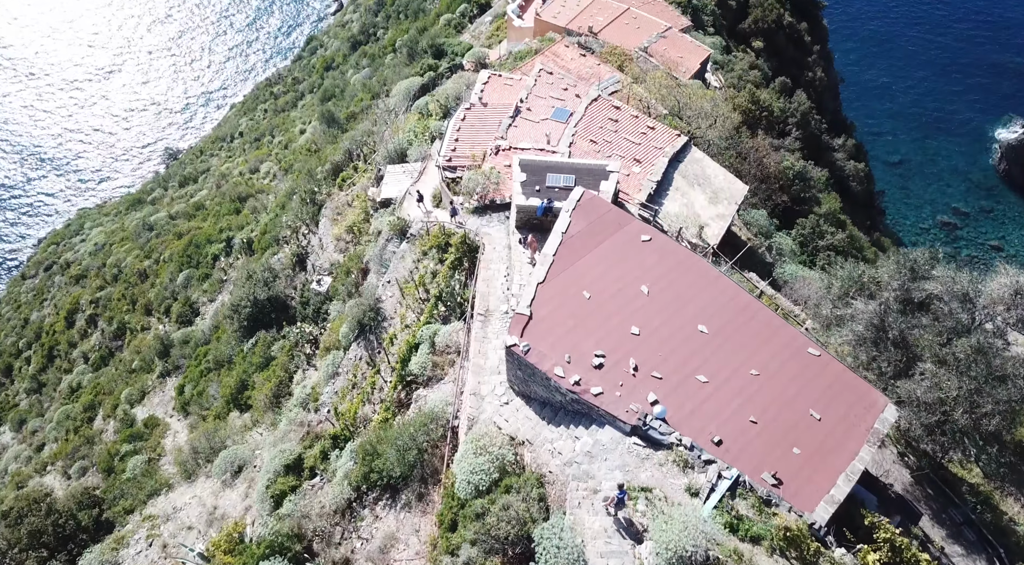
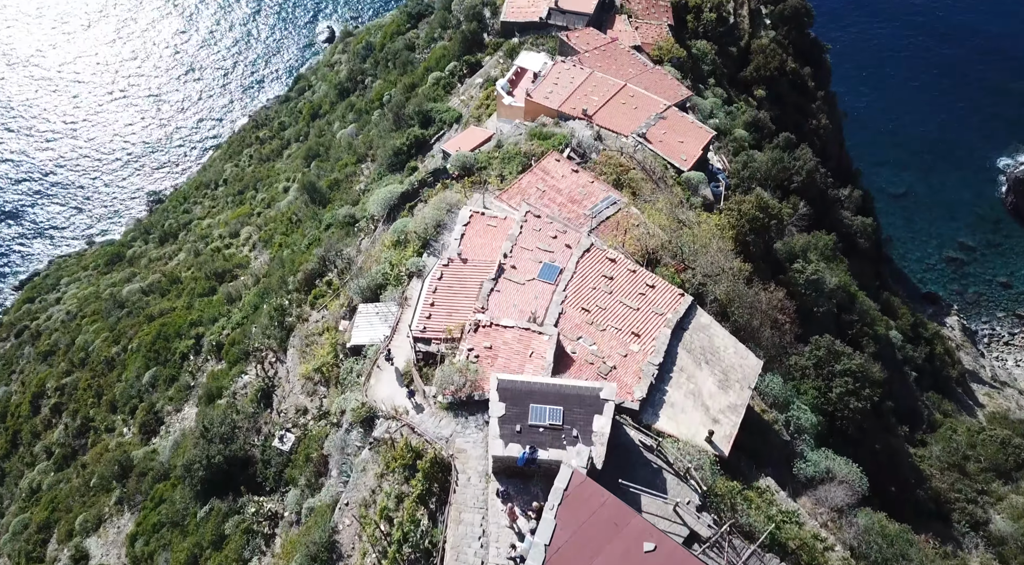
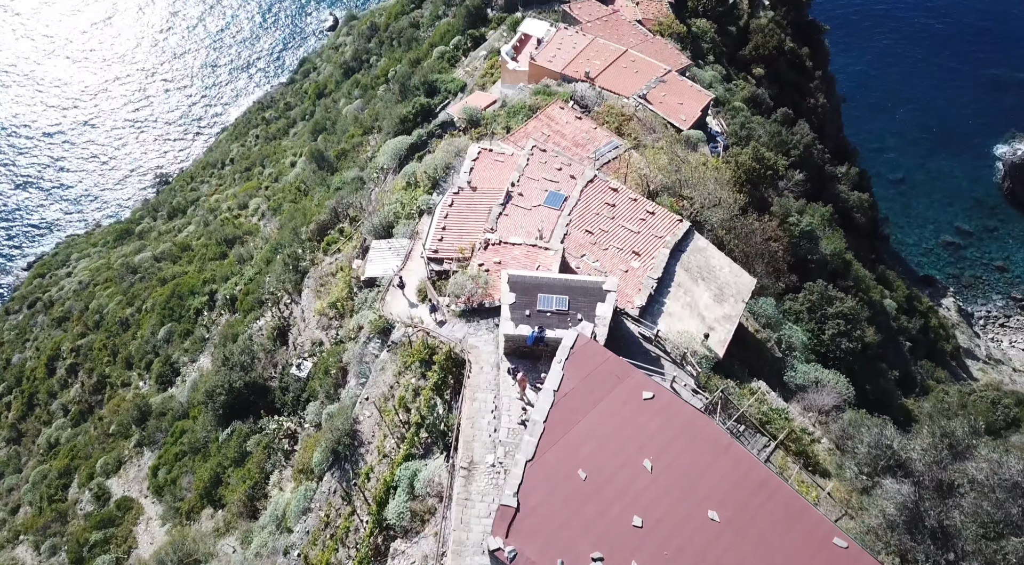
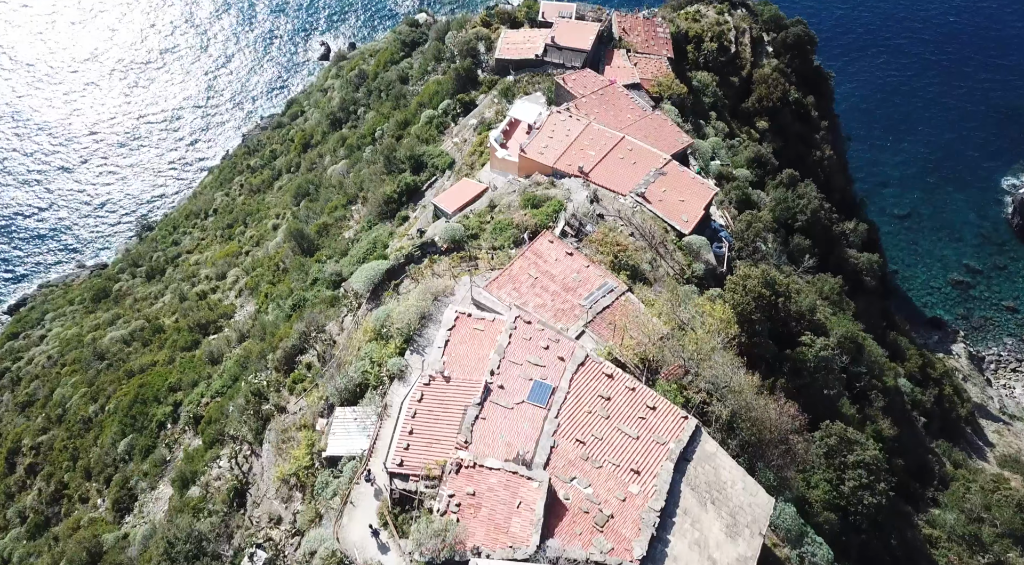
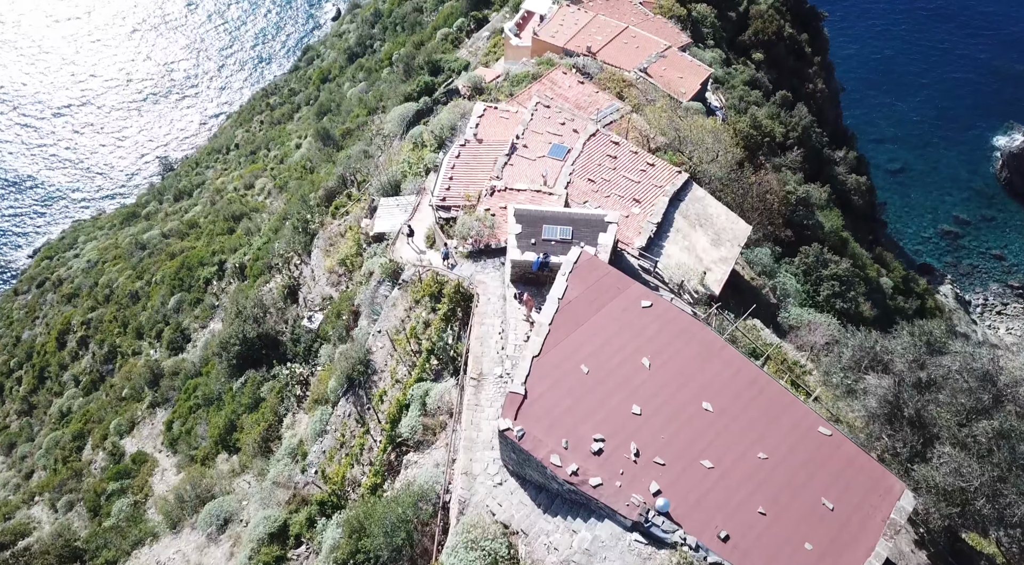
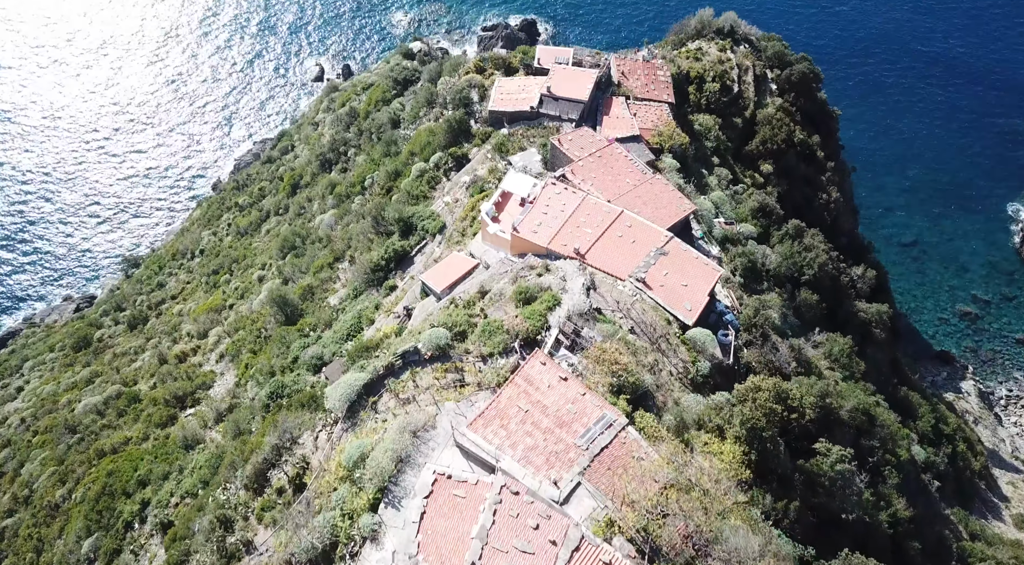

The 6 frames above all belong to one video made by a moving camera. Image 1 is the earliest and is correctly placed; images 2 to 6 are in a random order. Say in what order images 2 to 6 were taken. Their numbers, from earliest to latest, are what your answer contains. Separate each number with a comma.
5, 3, 2, 4, 6
